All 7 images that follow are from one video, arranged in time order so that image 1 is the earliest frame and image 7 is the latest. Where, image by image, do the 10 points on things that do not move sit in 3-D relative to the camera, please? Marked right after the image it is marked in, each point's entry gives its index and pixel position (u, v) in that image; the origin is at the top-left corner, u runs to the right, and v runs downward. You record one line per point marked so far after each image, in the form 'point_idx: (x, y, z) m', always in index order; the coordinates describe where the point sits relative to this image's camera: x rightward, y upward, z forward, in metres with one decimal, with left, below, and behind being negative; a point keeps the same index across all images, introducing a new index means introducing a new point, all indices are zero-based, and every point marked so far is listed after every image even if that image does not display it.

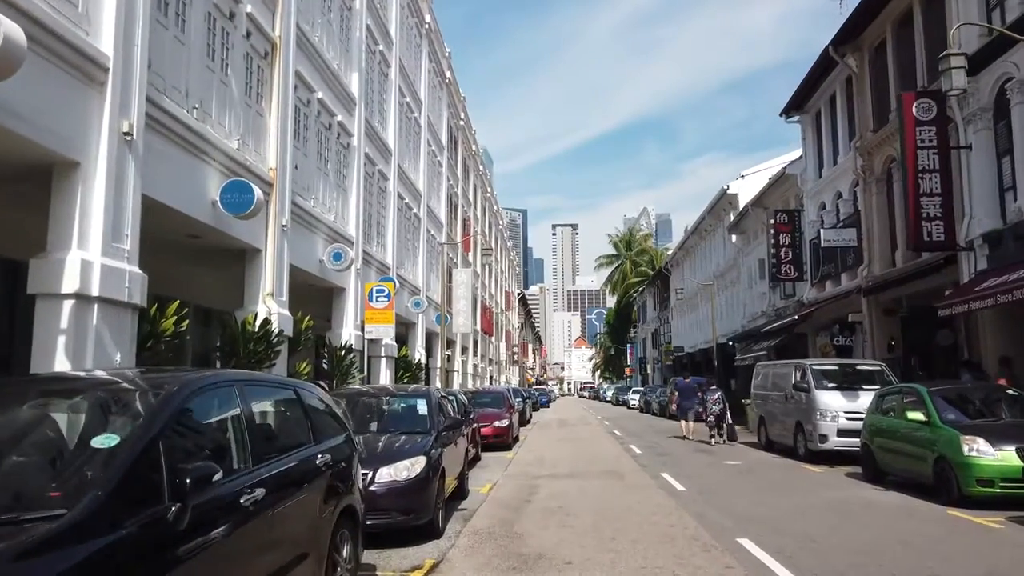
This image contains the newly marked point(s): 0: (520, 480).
0: (+0.1, -3.6, +15.7) m
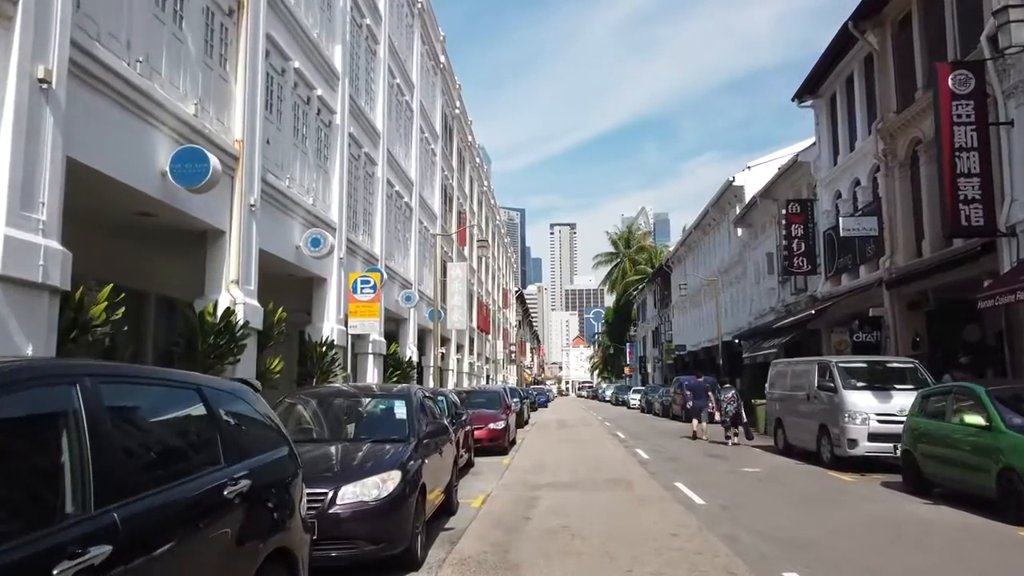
0: (+0.1, -3.4, +14.0) m
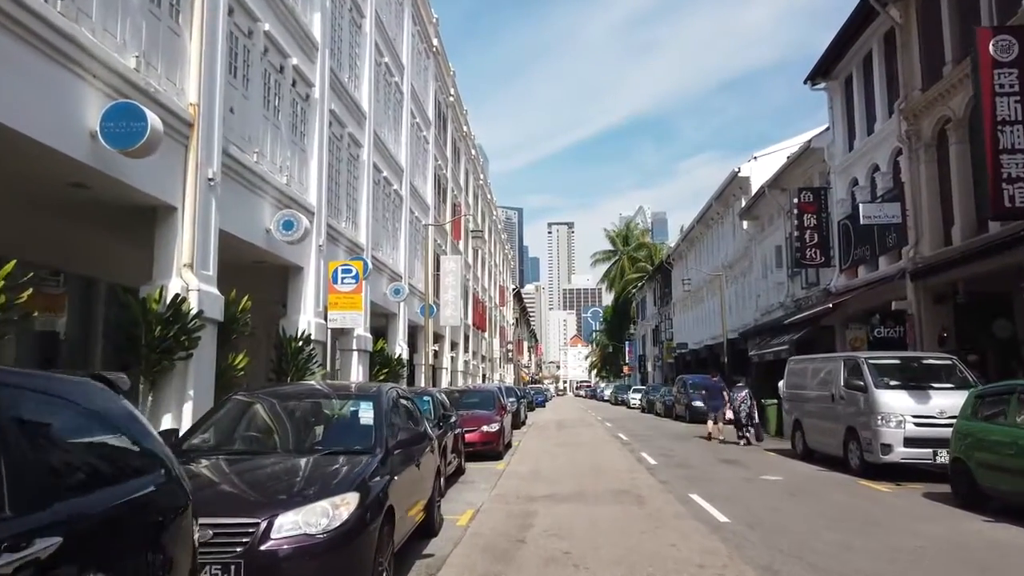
0: (0.0, -3.2, +12.3) m
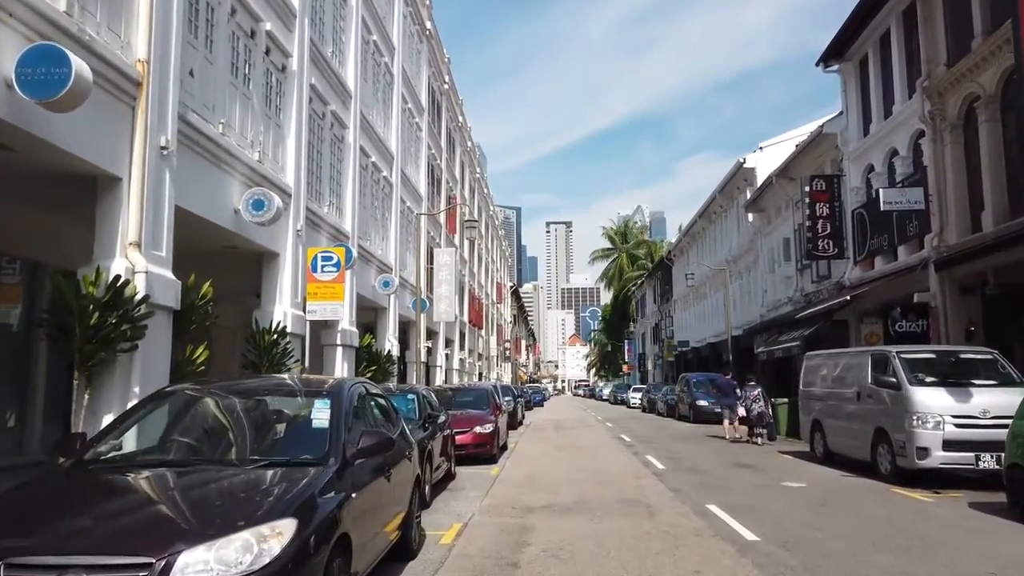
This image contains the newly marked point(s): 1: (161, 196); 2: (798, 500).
0: (-0.1, -3.0, +10.9) m
1: (-4.6, +1.2, +10.9) m
2: (+4.1, -3.0, +11.8) m
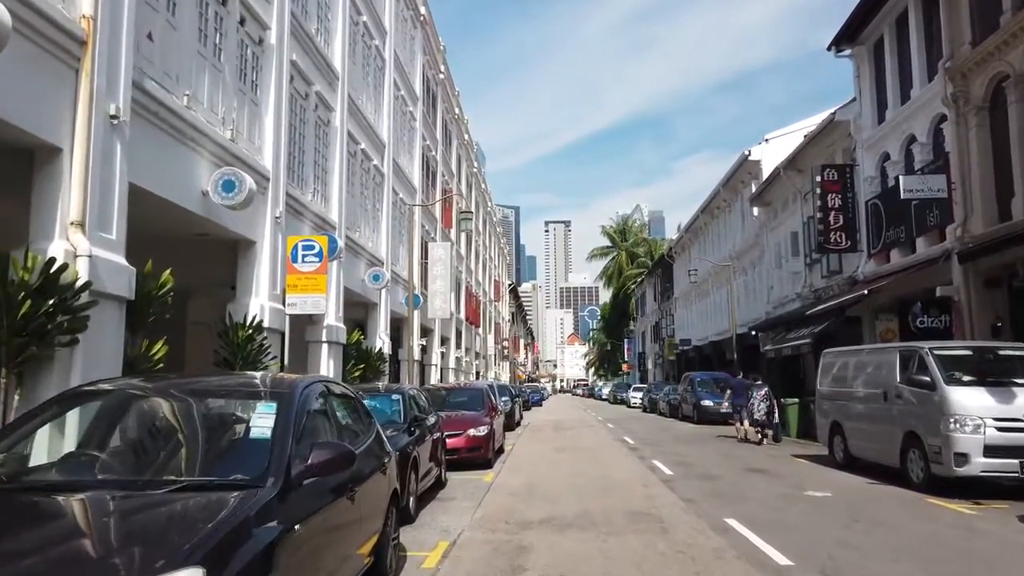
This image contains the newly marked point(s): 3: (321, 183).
0: (-0.2, -2.8, +9.7) m
1: (-4.7, +1.4, +9.7) m
2: (+4.0, -2.9, +10.6) m
3: (-4.3, +2.4, +18.9) m
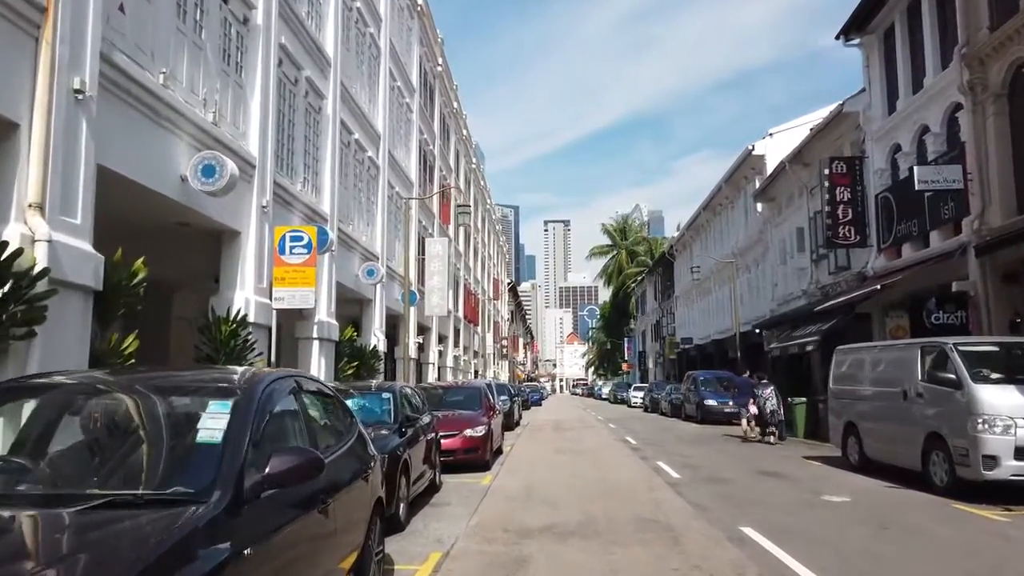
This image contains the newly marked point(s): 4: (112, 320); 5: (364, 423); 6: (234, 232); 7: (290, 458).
0: (-0.2, -2.7, +8.9) m
1: (-4.7, +1.5, +8.9) m
2: (+4.0, -2.8, +9.9) m
3: (-4.4, +2.5, +18.1) m
4: (-4.7, -0.3, +9.8) m
5: (-1.9, -1.7, +10.5) m
6: (-4.6, +0.9, +13.8) m
7: (-1.1, -0.8, +4.1) m
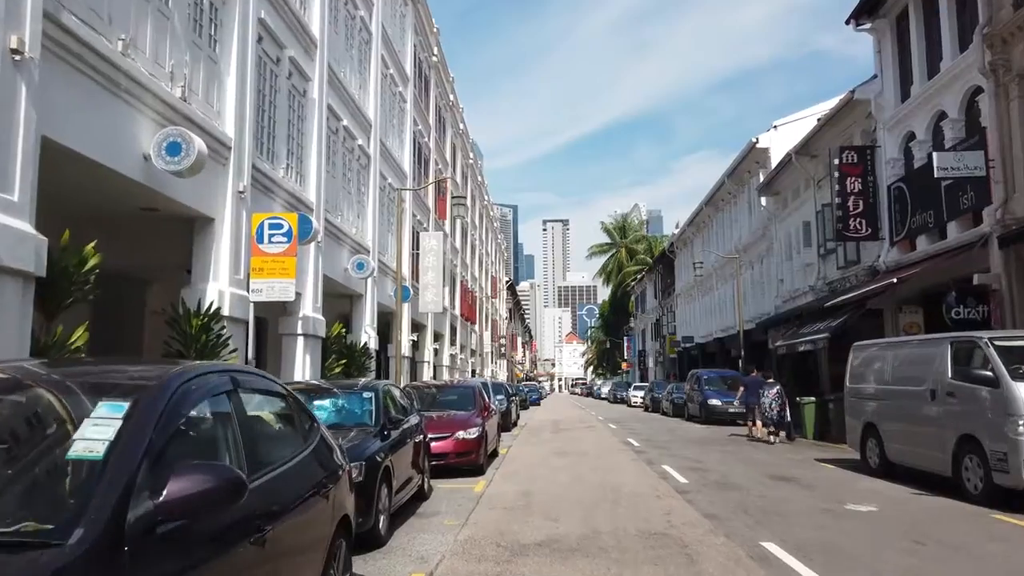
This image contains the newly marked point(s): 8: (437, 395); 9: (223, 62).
0: (-0.3, -2.6, +7.9) m
1: (-4.8, +1.6, +7.9) m
2: (+3.9, -2.6, +8.9) m
3: (-4.4, +2.6, +17.1) m
4: (-4.8, -0.2, +8.8) m
5: (-1.9, -1.6, +9.5) m
6: (-4.7, +1.1, +12.8) m
7: (-1.1, -0.7, +3.1) m
8: (-1.6, -2.2, +17.3) m
9: (-4.6, +3.6, +13.3) m
